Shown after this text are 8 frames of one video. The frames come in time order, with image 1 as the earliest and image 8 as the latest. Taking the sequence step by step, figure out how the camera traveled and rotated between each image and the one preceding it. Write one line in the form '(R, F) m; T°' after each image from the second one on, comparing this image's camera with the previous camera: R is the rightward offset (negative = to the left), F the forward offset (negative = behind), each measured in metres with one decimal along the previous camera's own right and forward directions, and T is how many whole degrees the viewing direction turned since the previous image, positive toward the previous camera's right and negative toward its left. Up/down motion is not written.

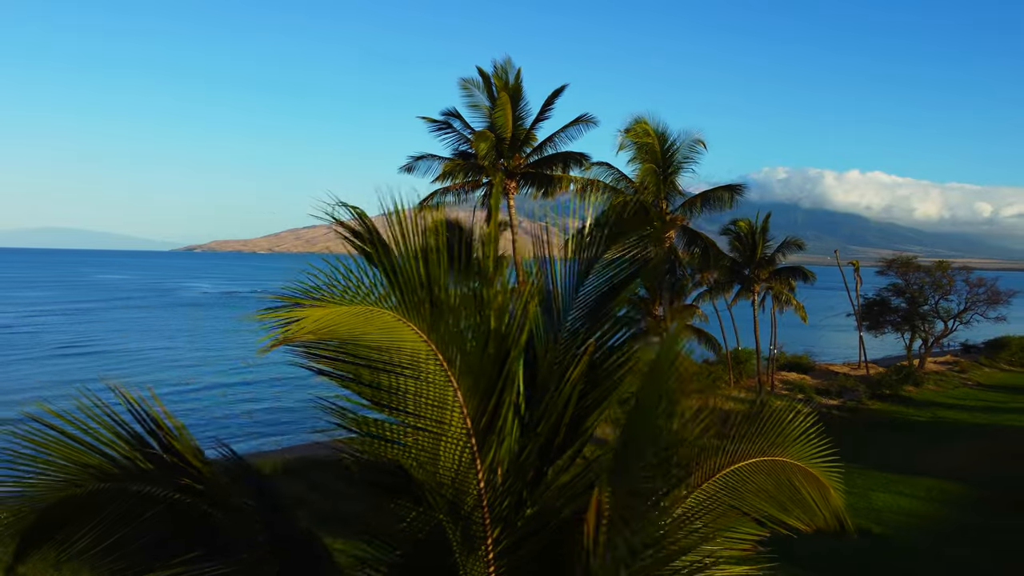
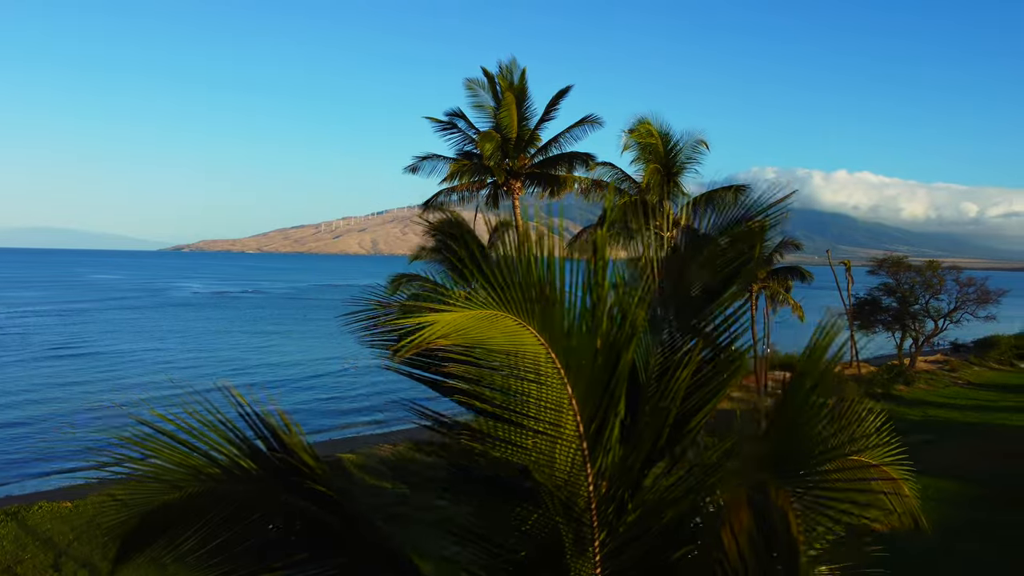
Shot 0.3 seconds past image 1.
(-0.2, 0.0) m; +1°
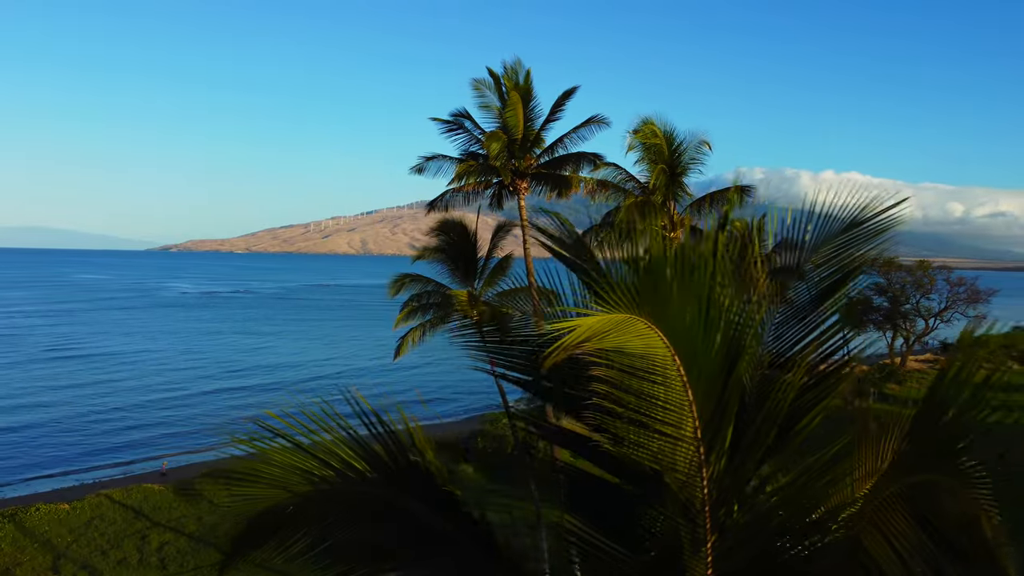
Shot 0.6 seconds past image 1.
(-0.2, 0.0) m; +1°
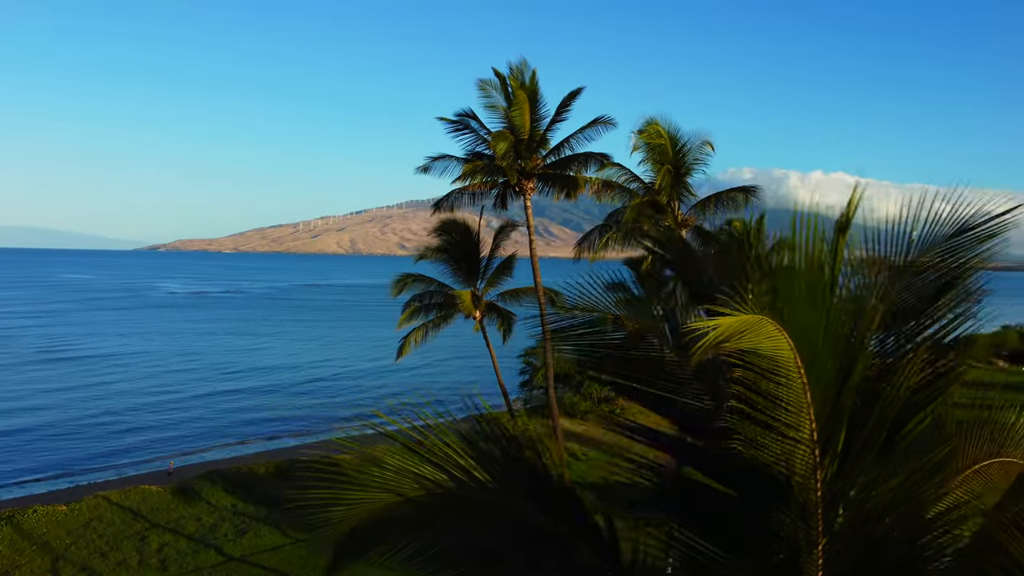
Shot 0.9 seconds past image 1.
(-0.2, 0.0) m; +1°
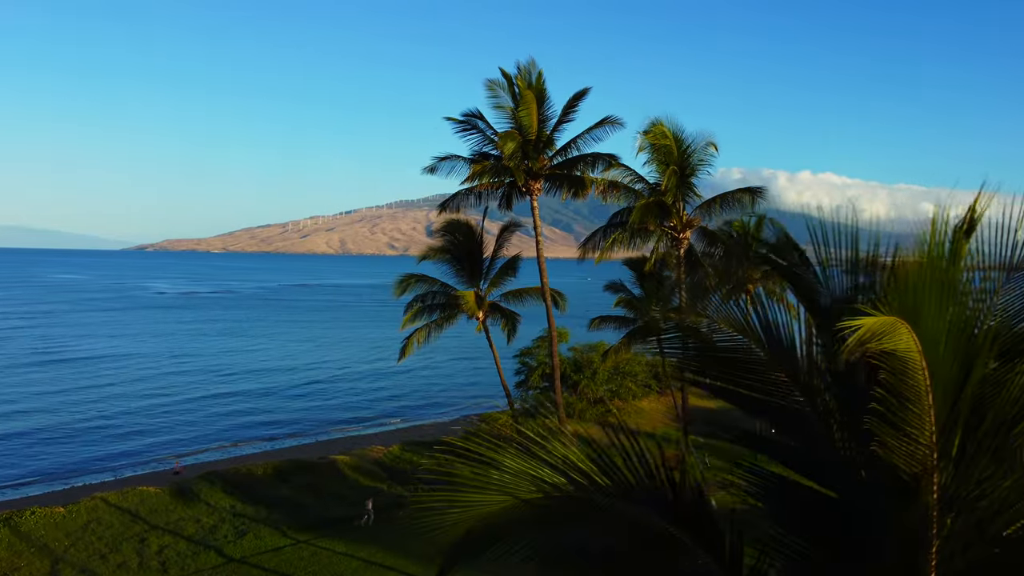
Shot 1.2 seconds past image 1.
(-0.2, 0.0) m; +1°
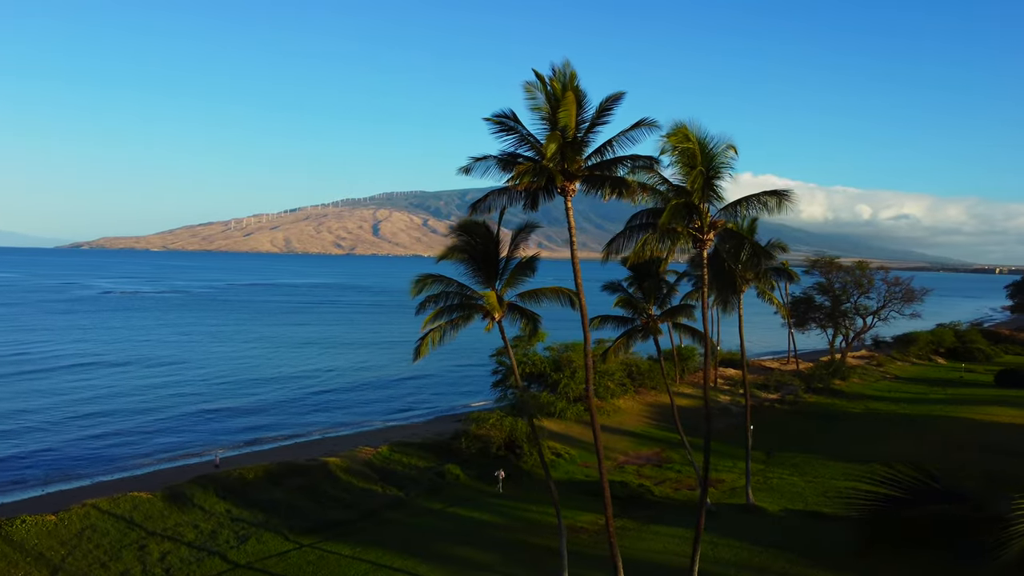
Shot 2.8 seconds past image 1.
(-1.2, 0.0) m; +3°
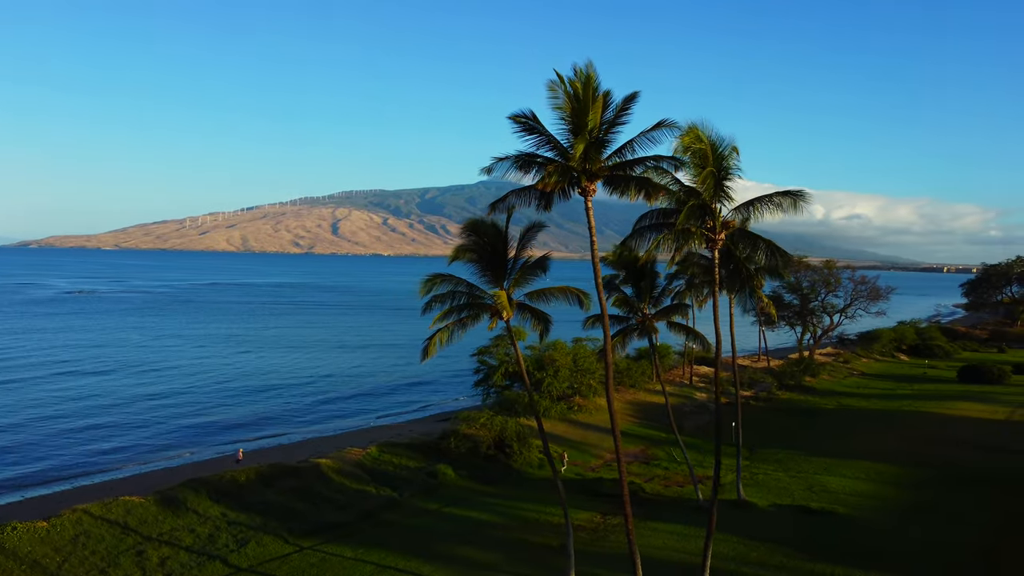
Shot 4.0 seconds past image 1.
(-0.8, 0.0) m; +2°
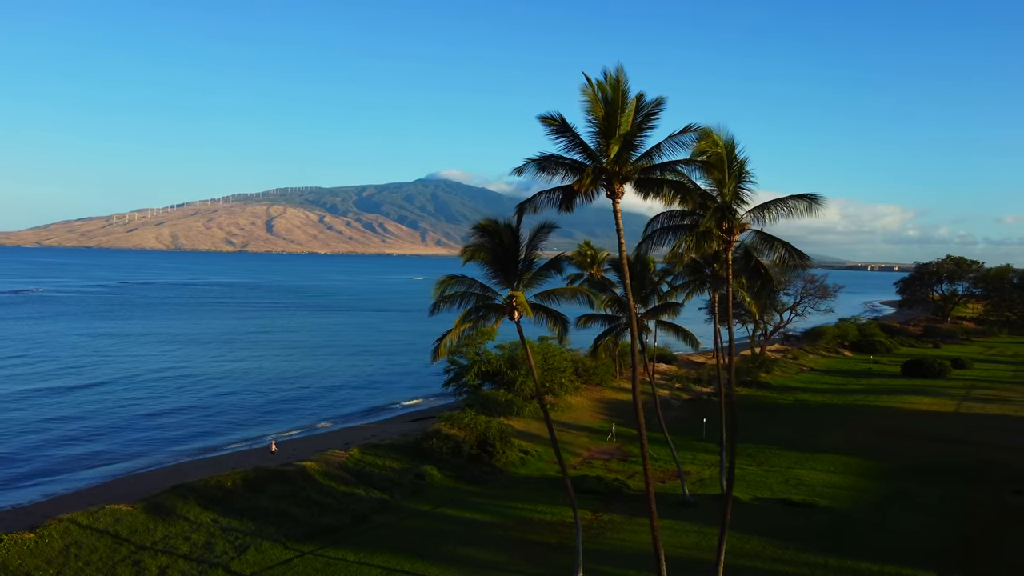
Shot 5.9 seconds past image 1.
(-1.3, 0.0) m; +4°
